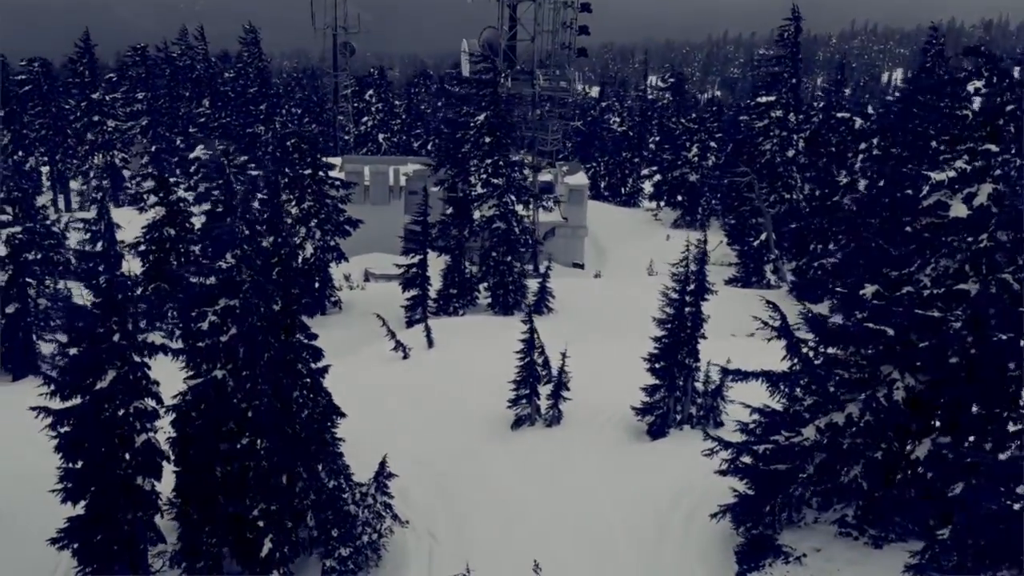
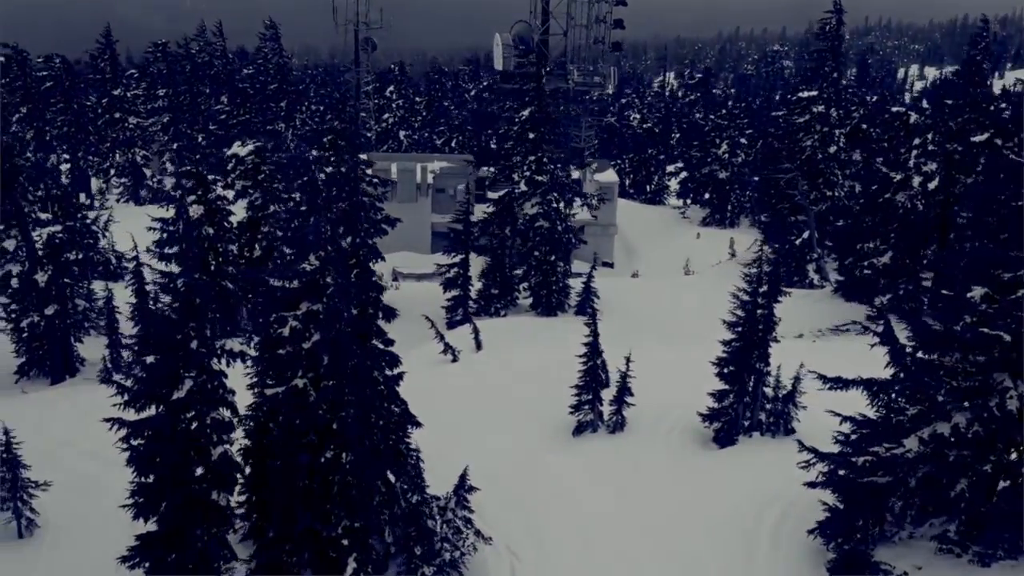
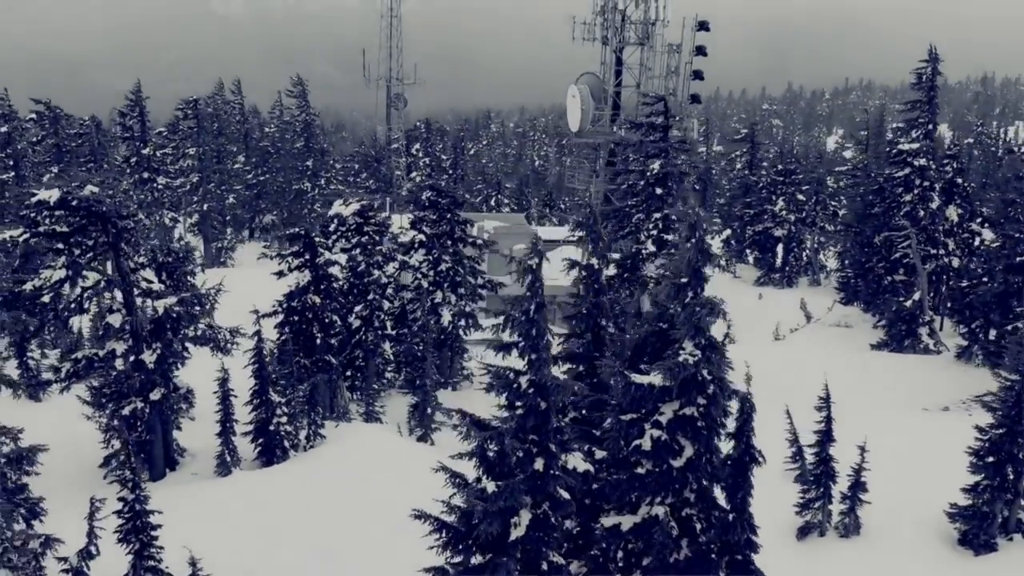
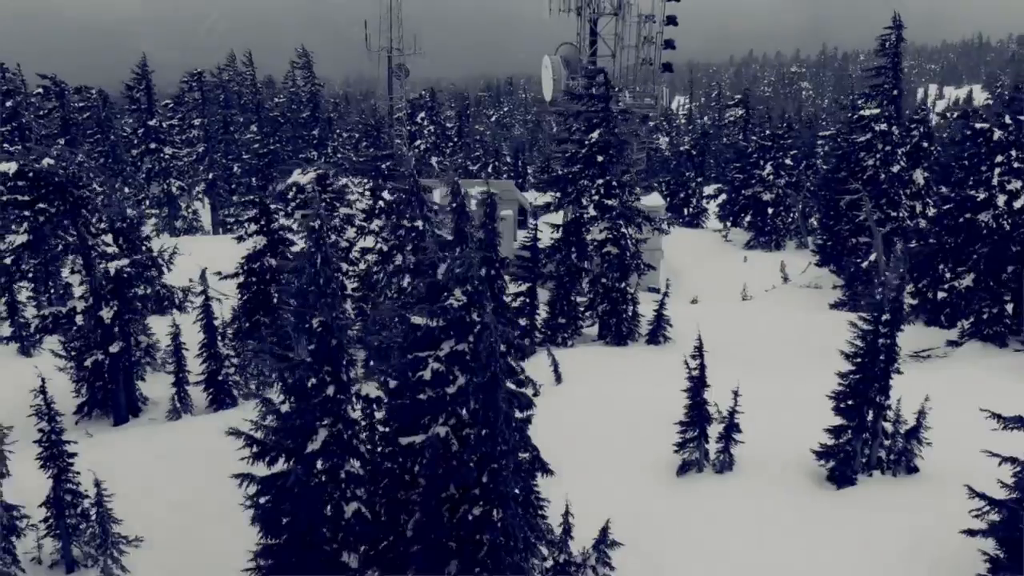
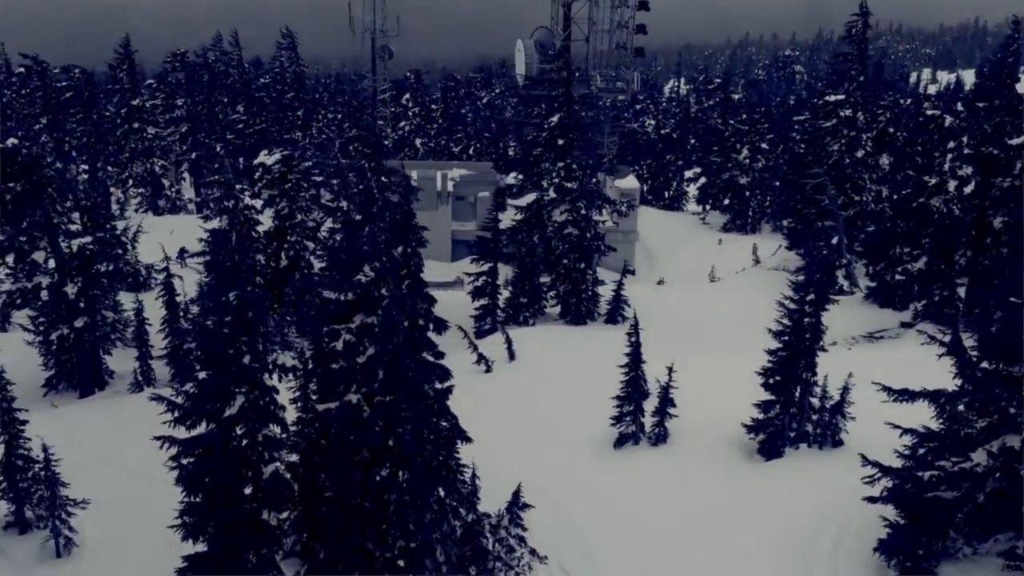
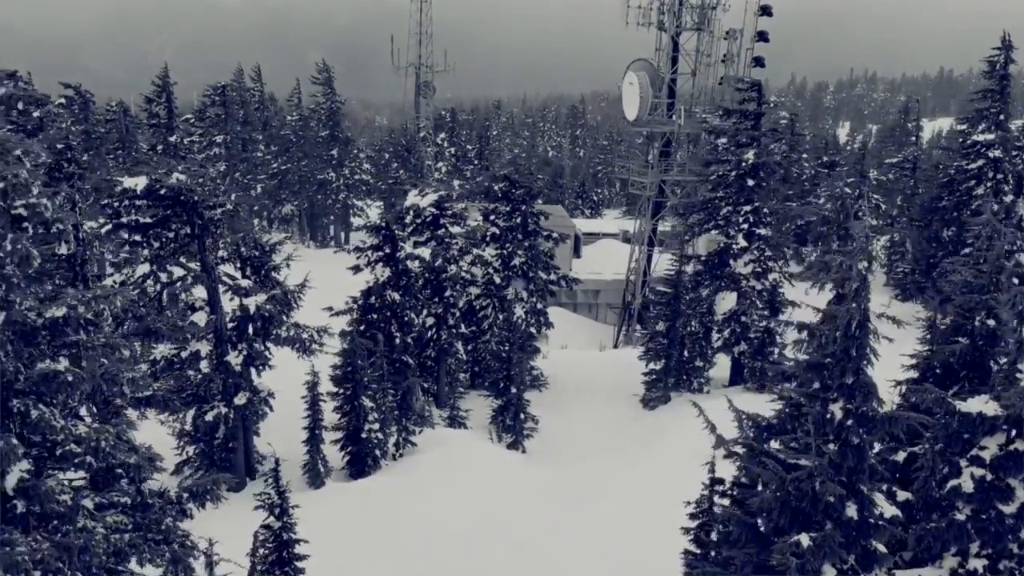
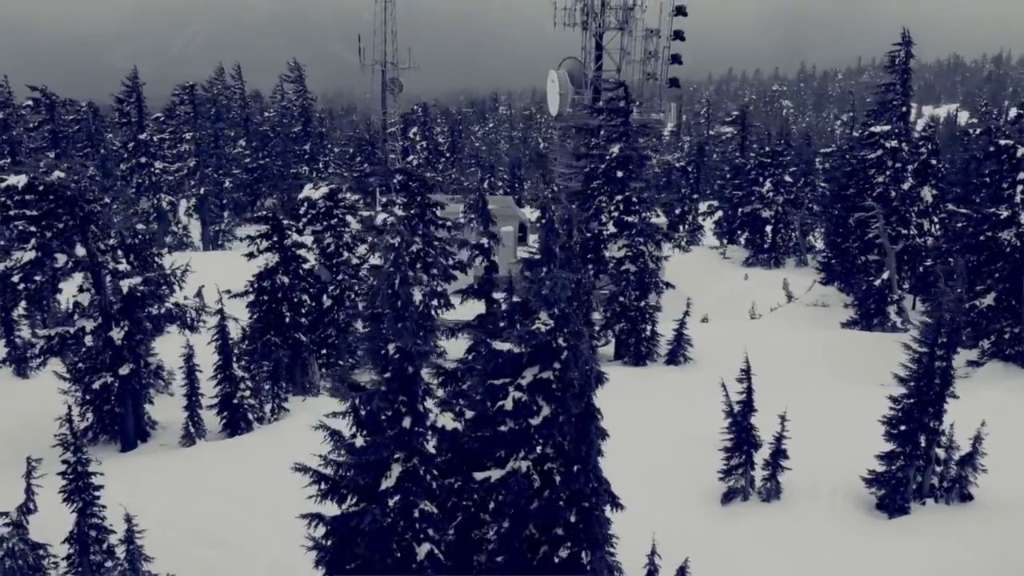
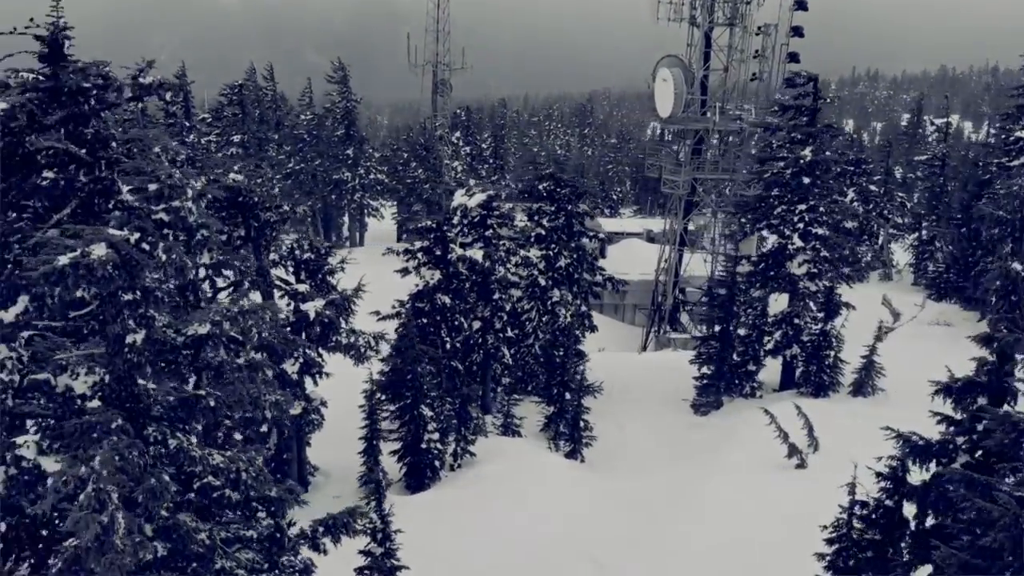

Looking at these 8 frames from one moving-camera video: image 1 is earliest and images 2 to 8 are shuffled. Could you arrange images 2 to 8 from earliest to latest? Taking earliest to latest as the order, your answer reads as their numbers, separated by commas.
2, 5, 4, 7, 3, 6, 8
